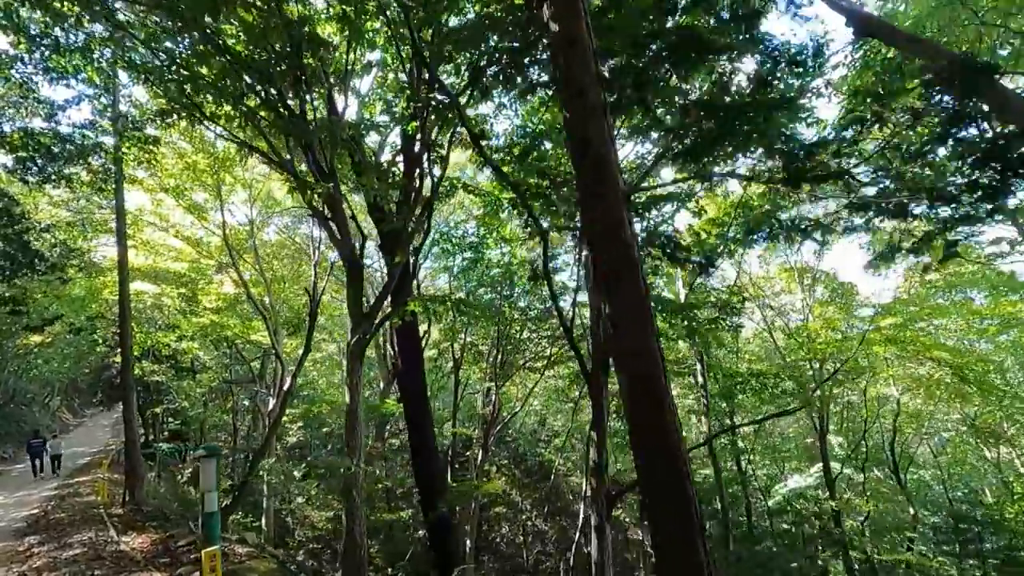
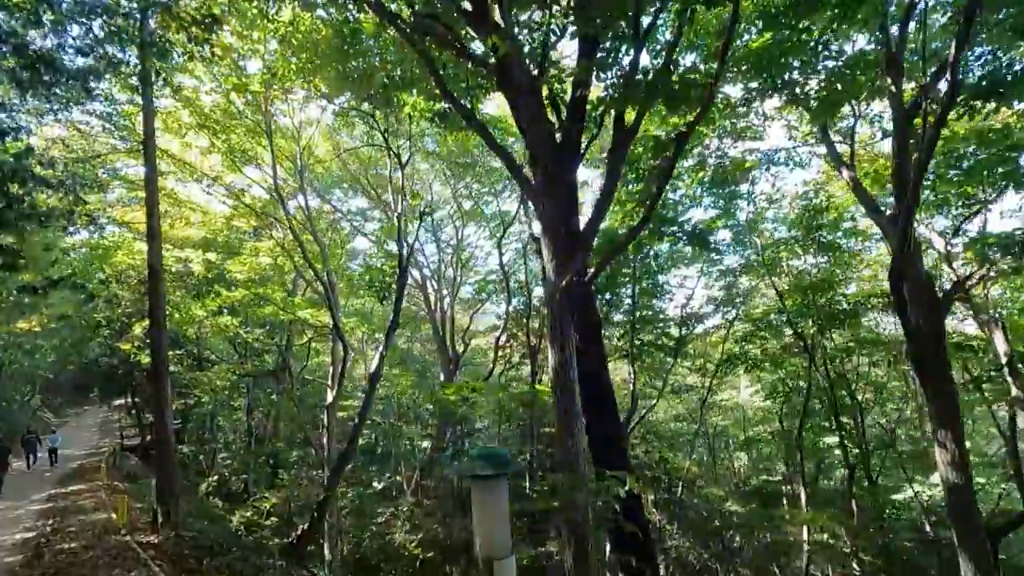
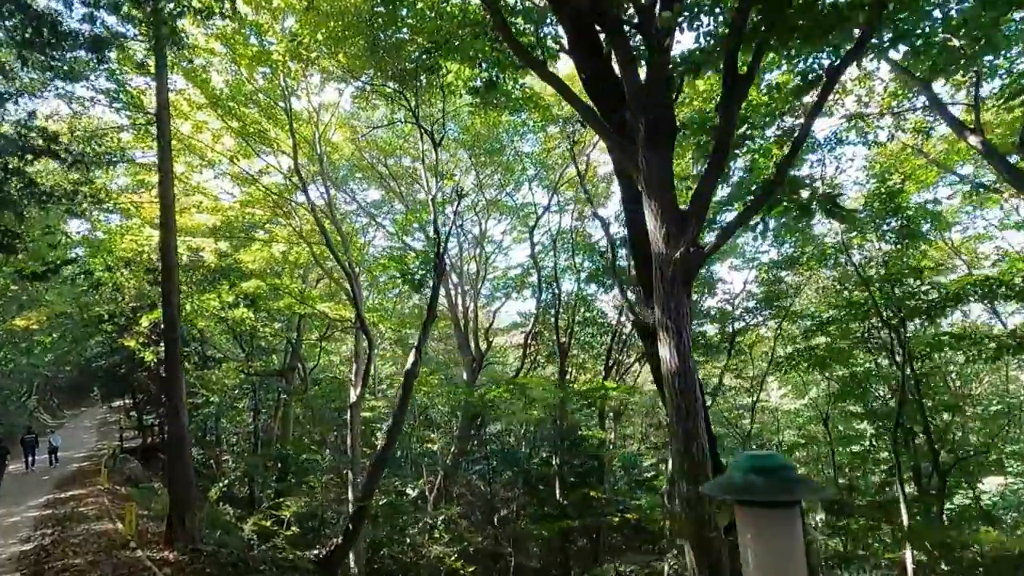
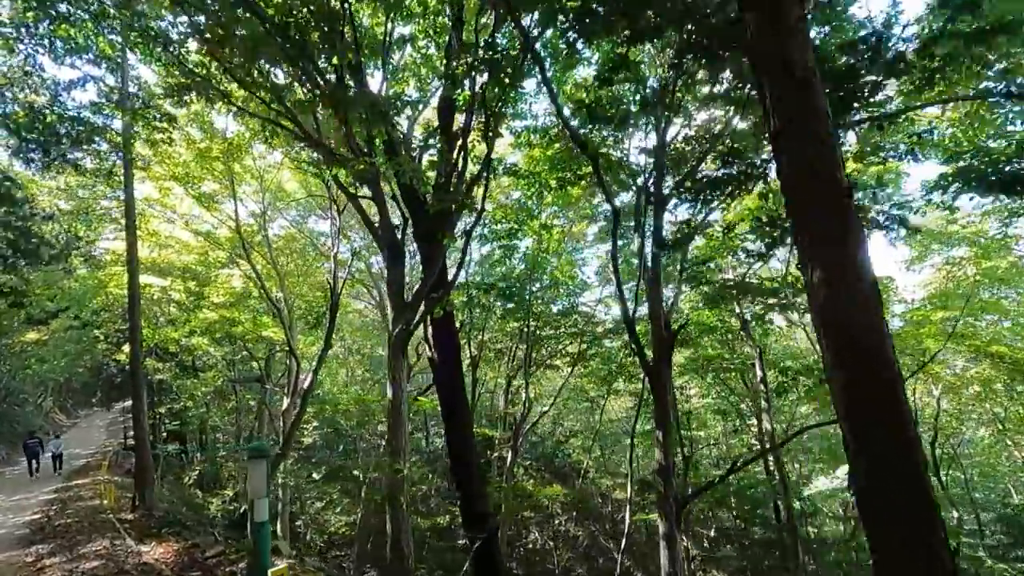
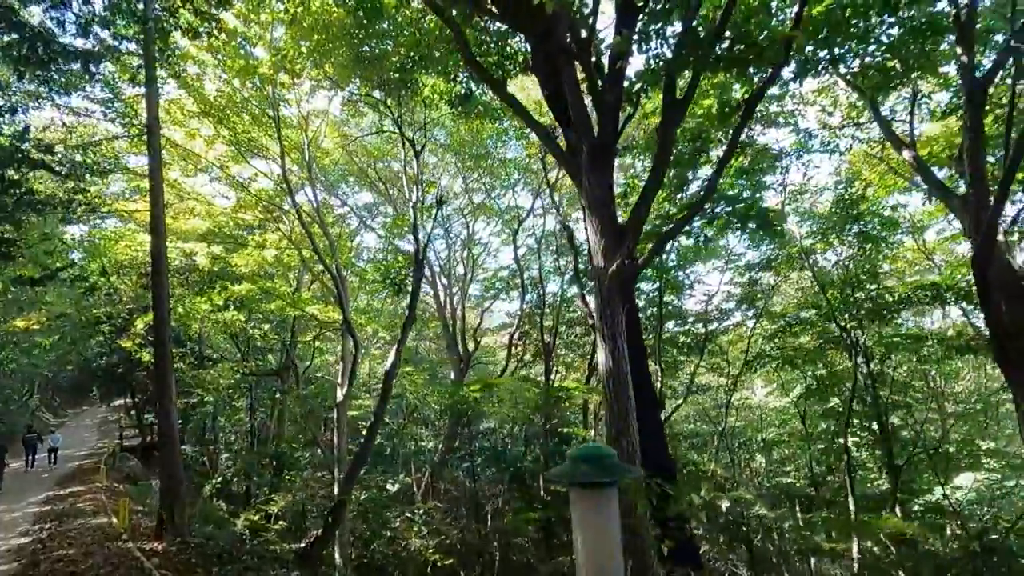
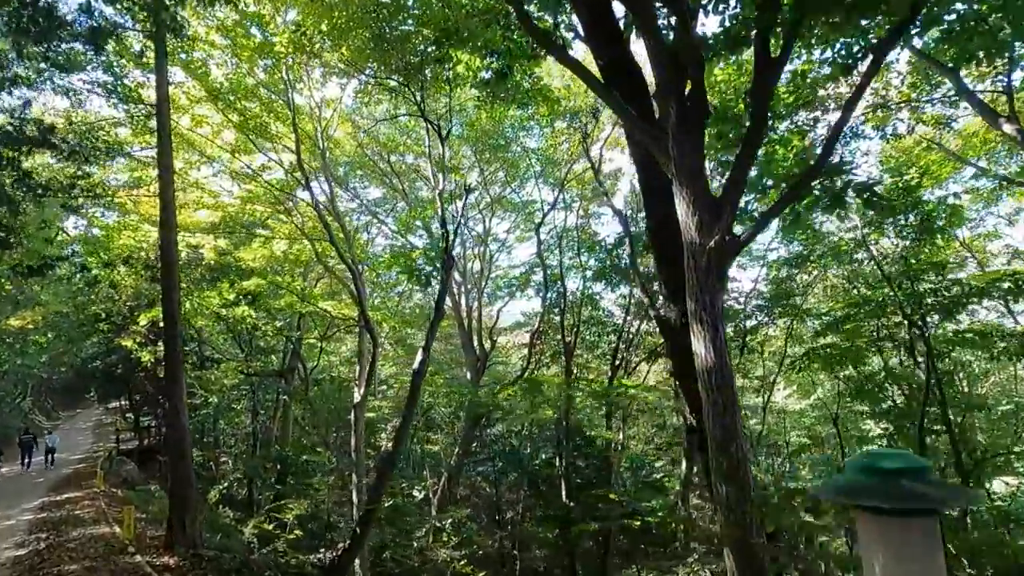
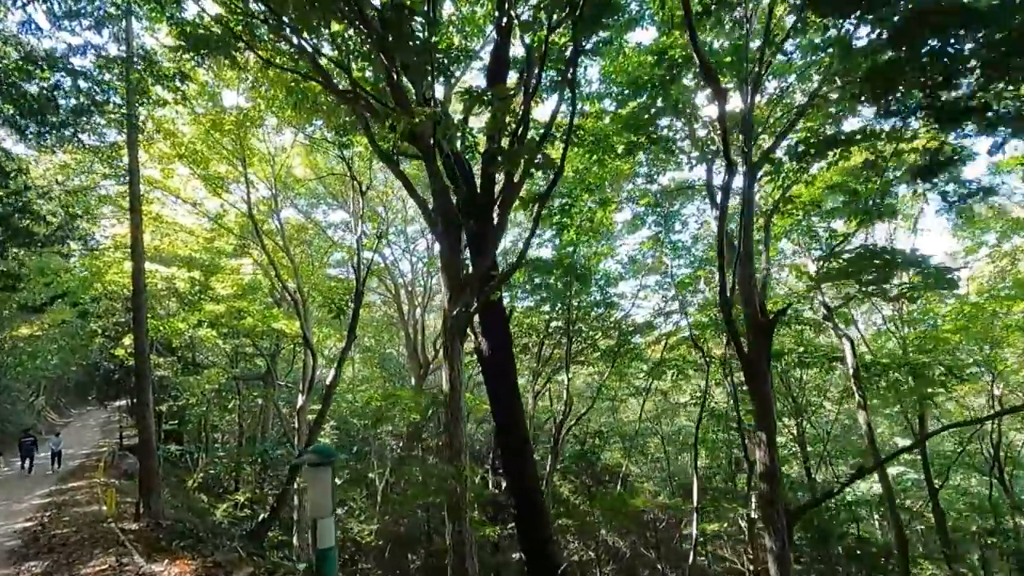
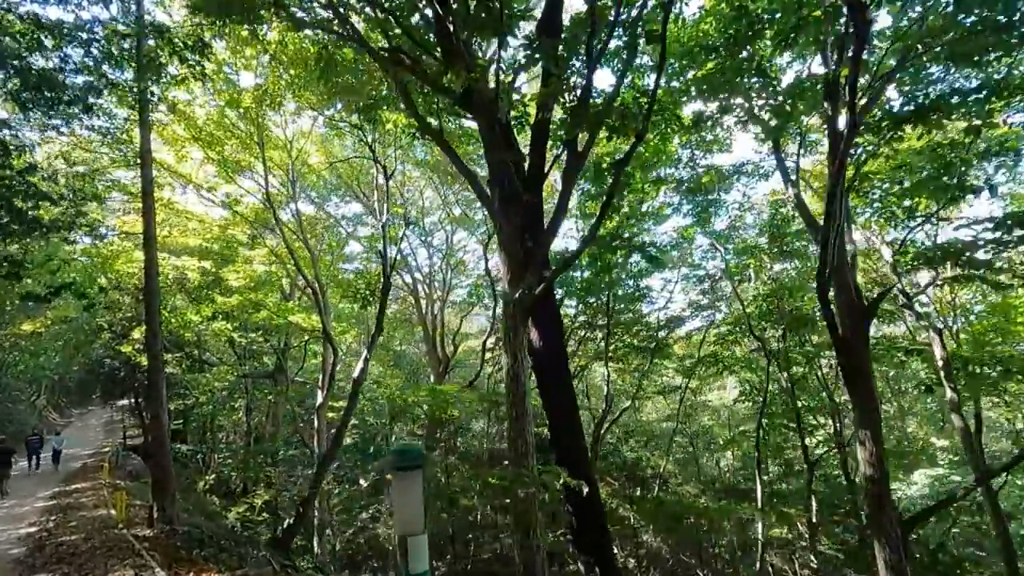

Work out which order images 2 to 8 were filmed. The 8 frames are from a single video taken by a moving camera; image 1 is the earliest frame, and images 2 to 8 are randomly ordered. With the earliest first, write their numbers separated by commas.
4, 7, 8, 2, 5, 3, 6
